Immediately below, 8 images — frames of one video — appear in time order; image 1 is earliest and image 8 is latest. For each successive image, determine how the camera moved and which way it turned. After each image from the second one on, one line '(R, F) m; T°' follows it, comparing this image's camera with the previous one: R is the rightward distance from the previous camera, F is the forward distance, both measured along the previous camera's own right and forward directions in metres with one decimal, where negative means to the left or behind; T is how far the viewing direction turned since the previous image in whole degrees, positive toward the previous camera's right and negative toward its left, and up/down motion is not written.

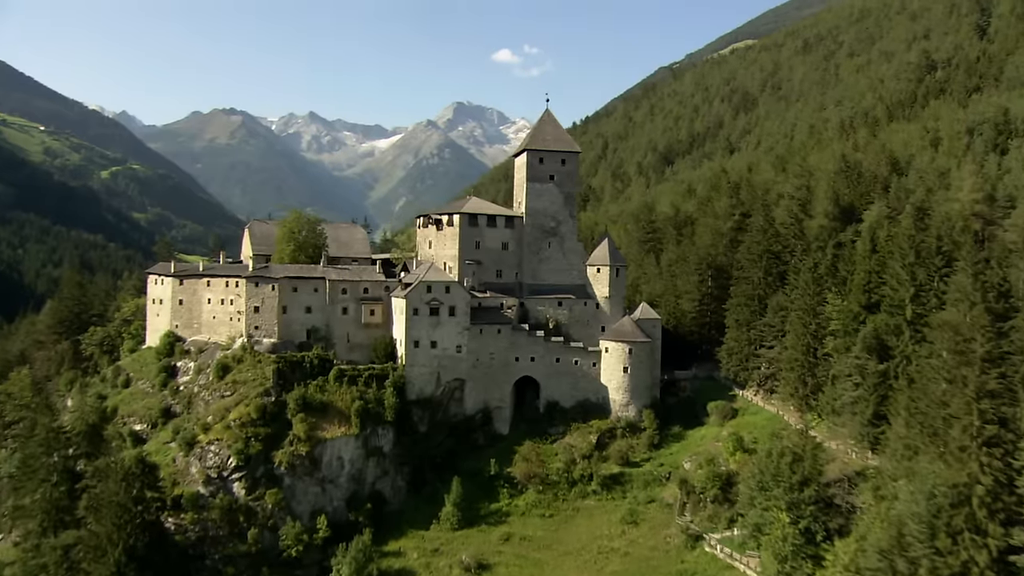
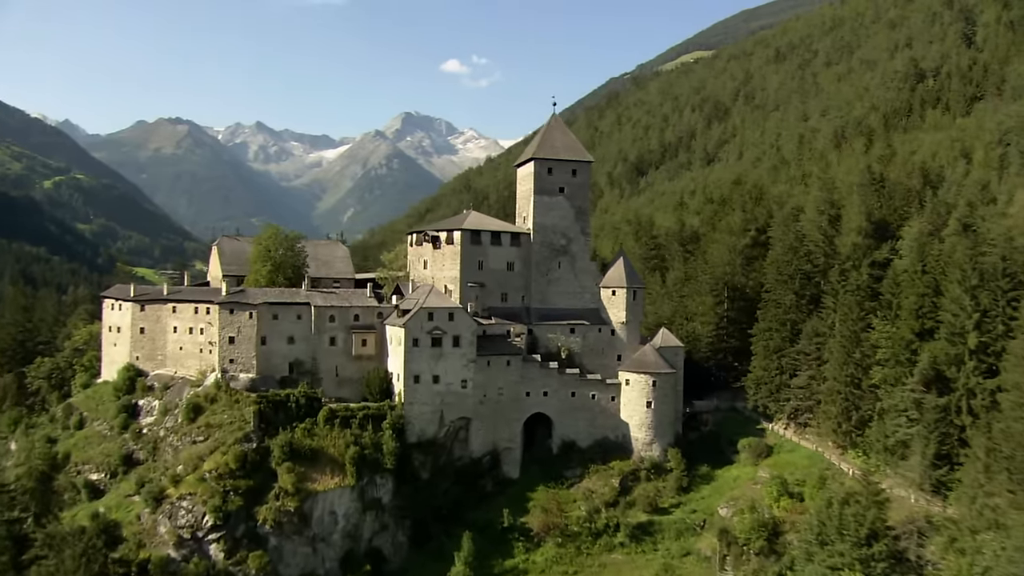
(-3.6, +7.0) m; +3°
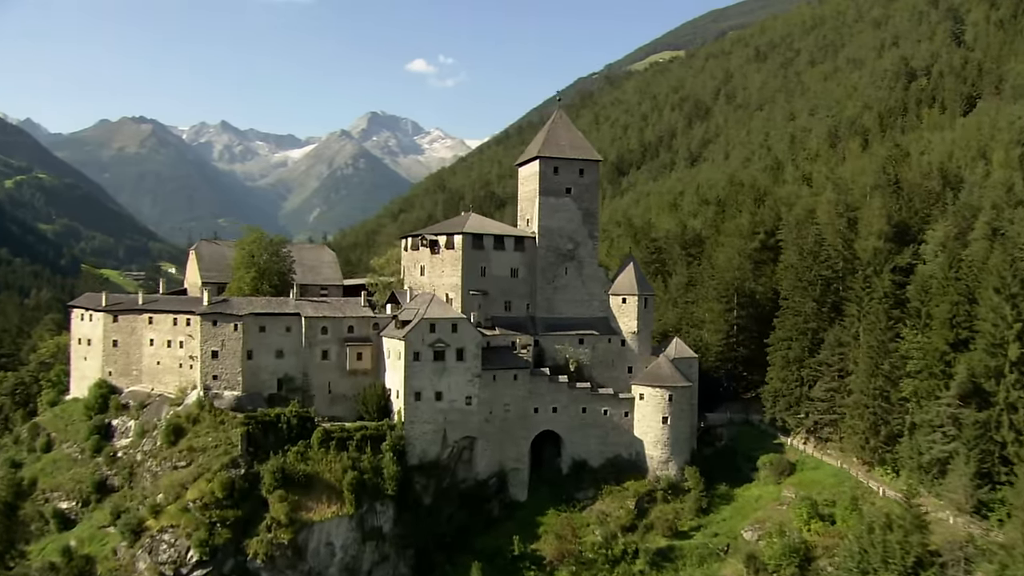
(-2.2, +4.0) m; +2°
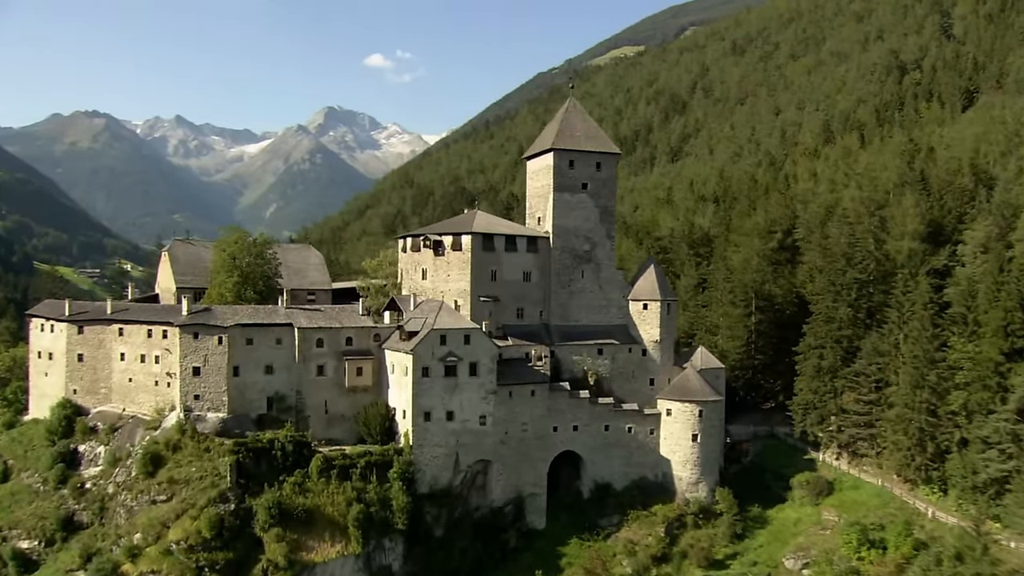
(-2.9, +5.2) m; +2°
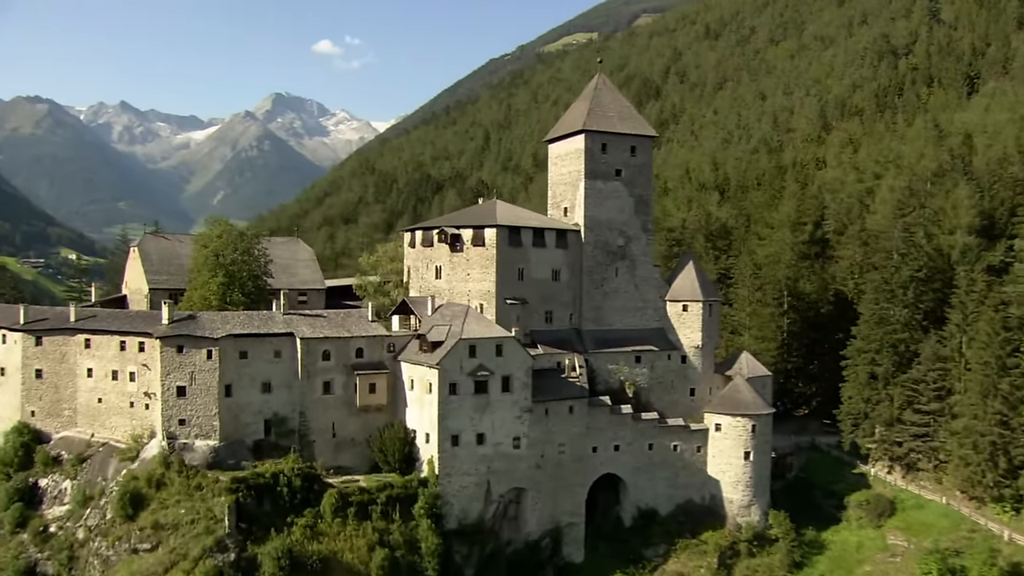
(-3.7, +6.3) m; +3°
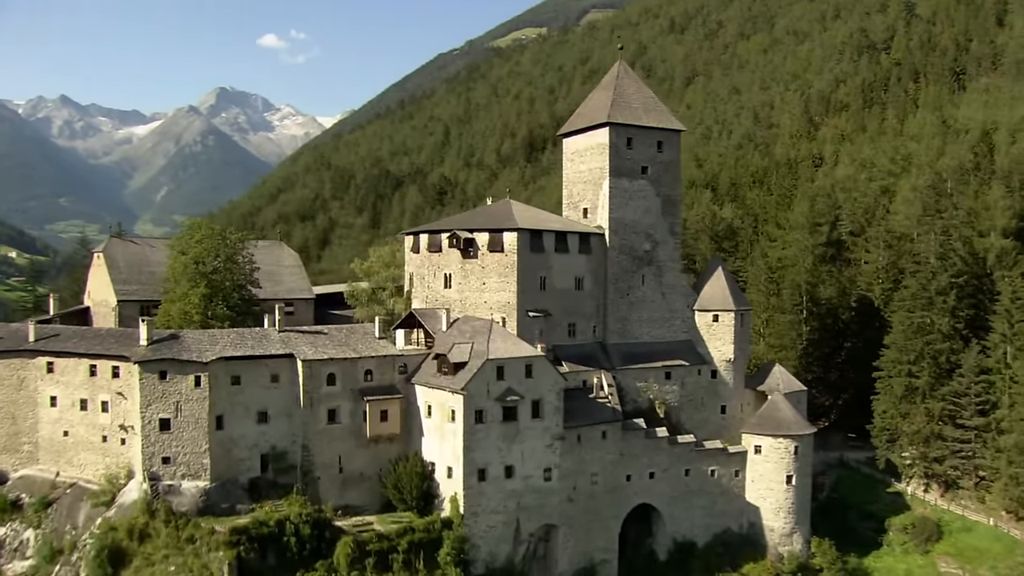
(-3.1, +4.7) m; +3°
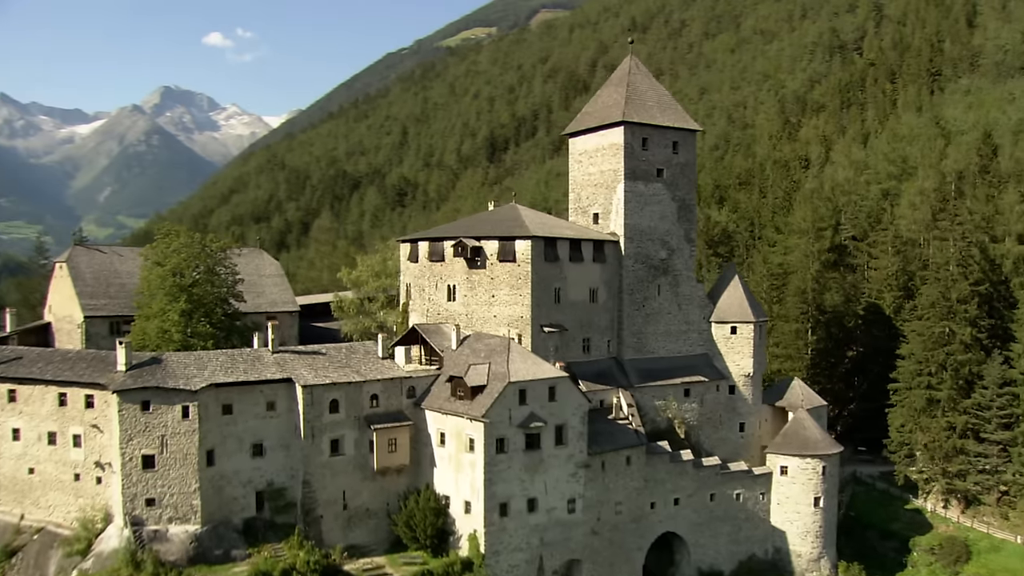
(-2.4, +3.2) m; +3°
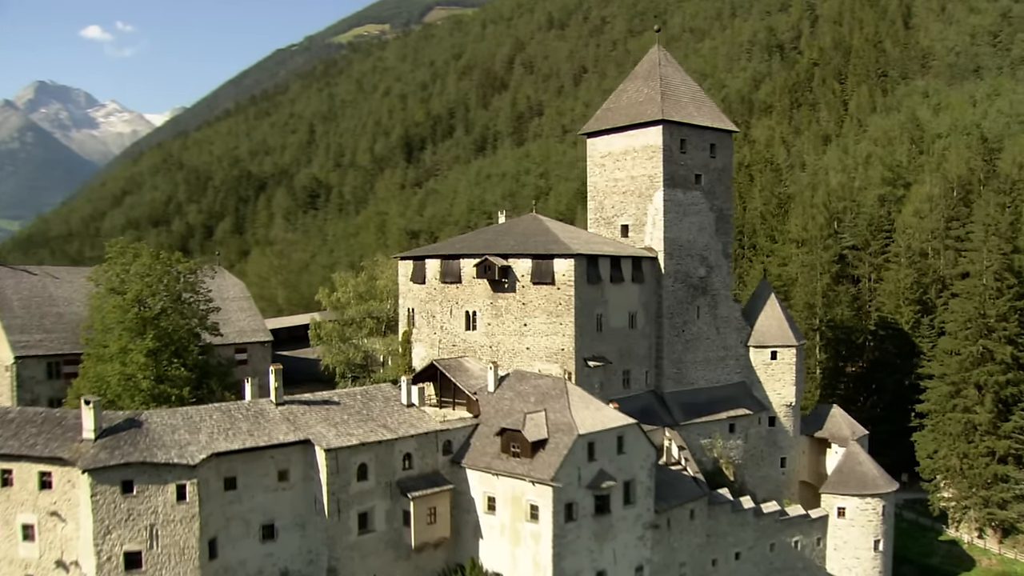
(-4.7, +5.7) m; +6°
